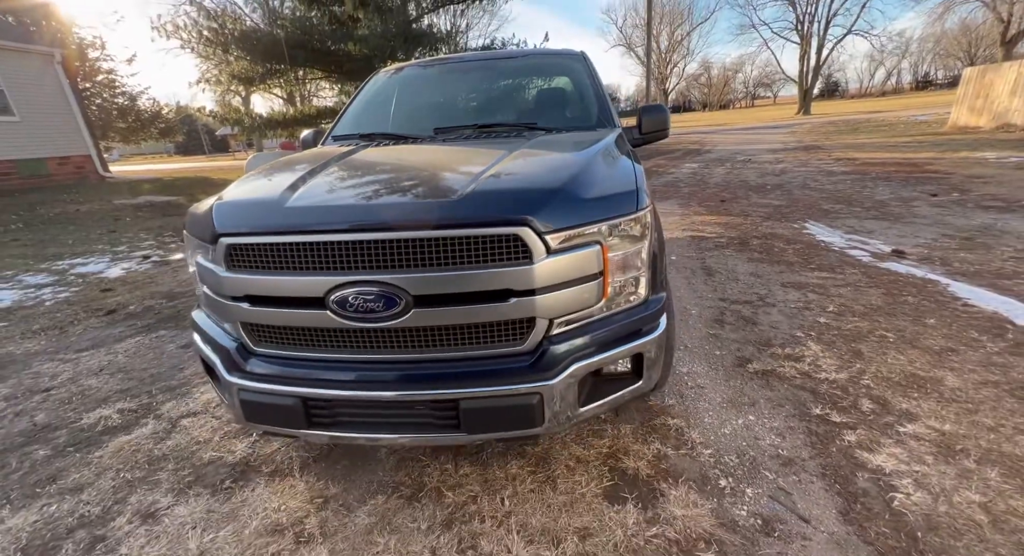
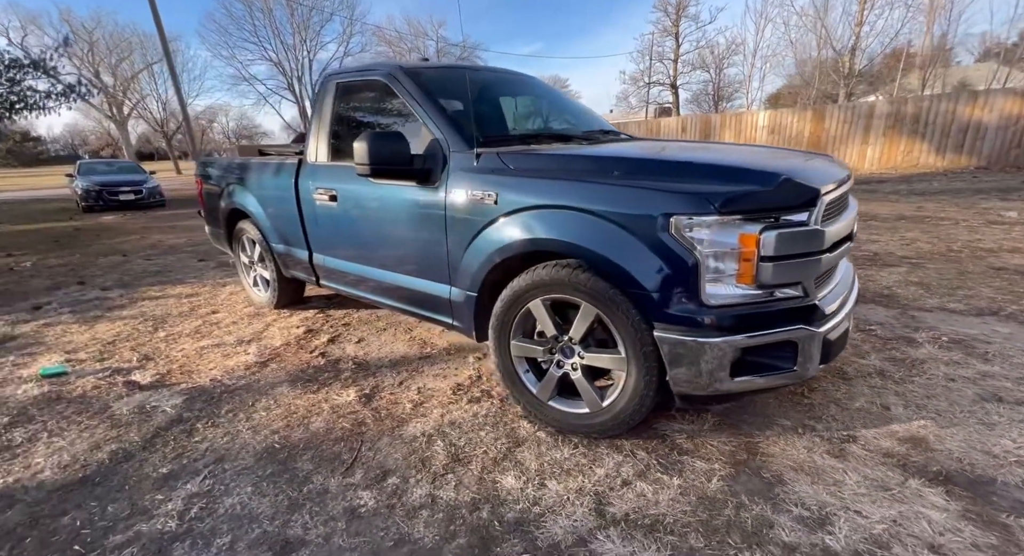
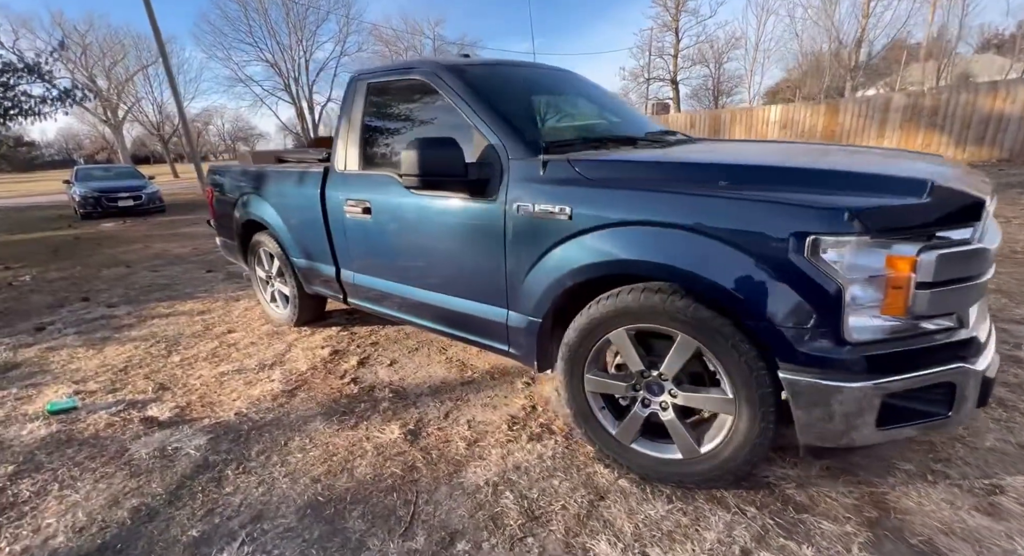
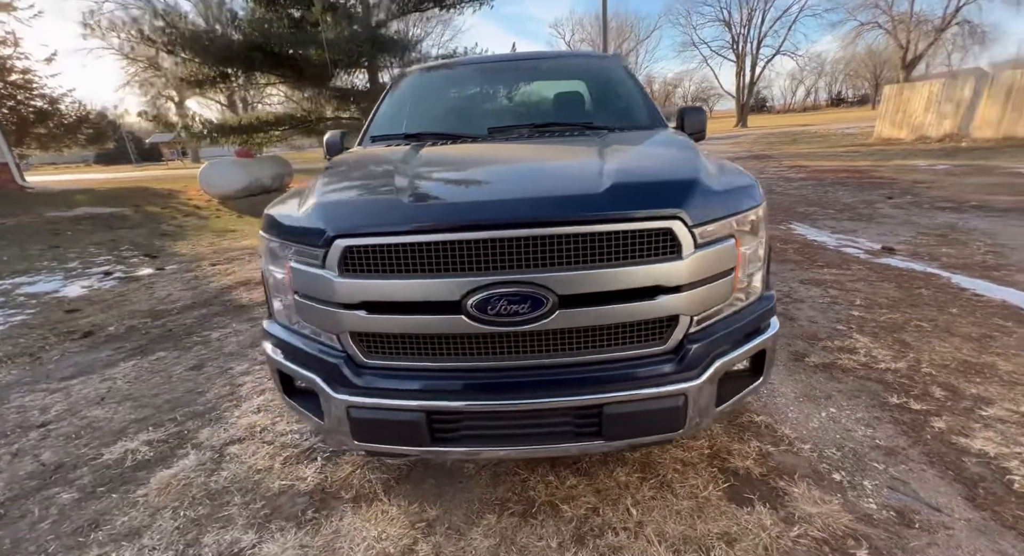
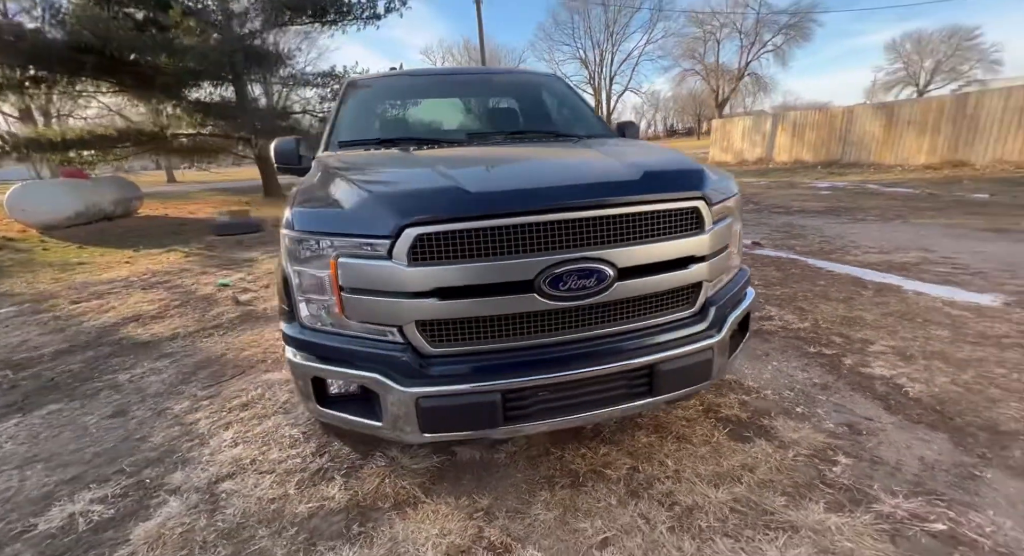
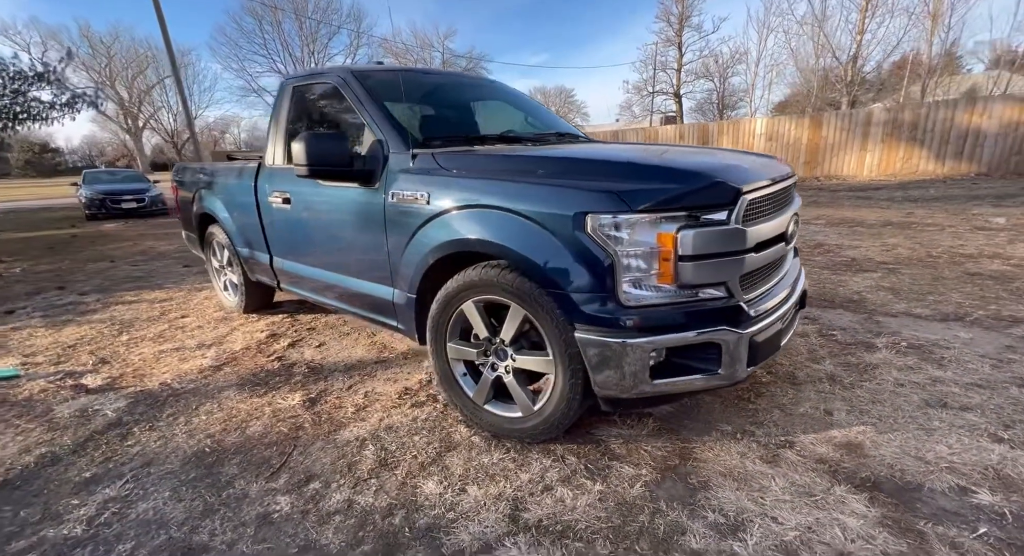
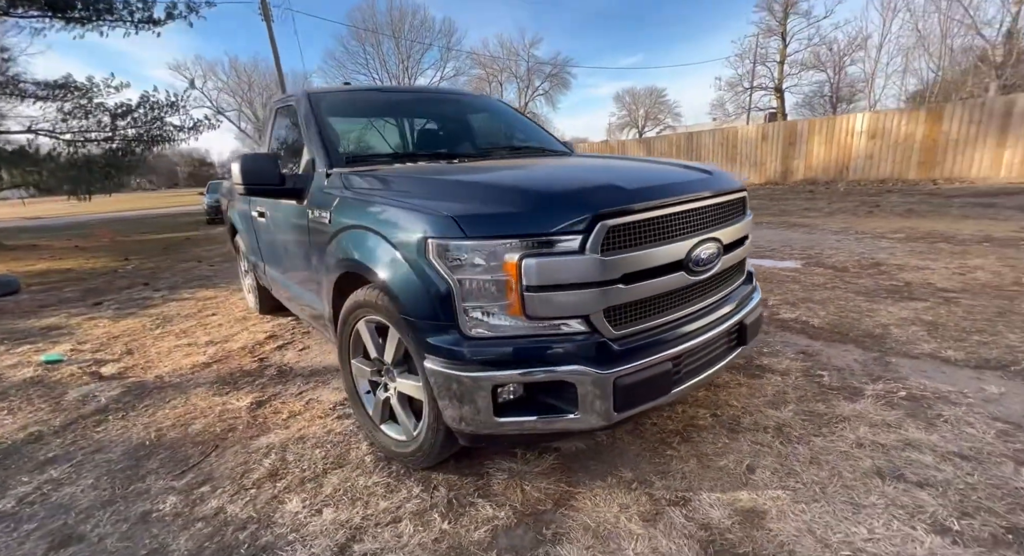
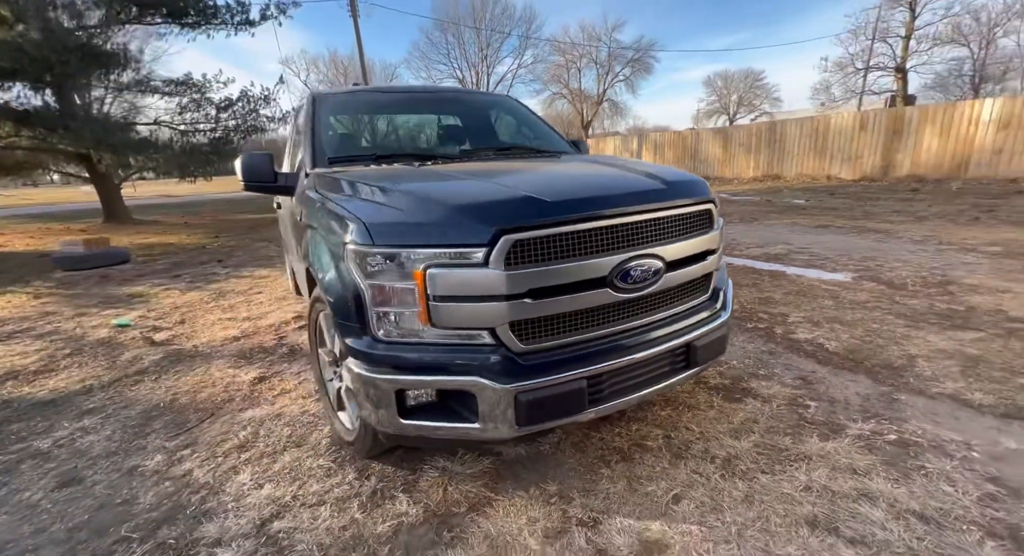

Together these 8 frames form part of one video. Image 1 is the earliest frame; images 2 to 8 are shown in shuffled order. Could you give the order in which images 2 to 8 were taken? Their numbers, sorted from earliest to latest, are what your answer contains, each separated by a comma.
4, 5, 8, 7, 6, 2, 3
